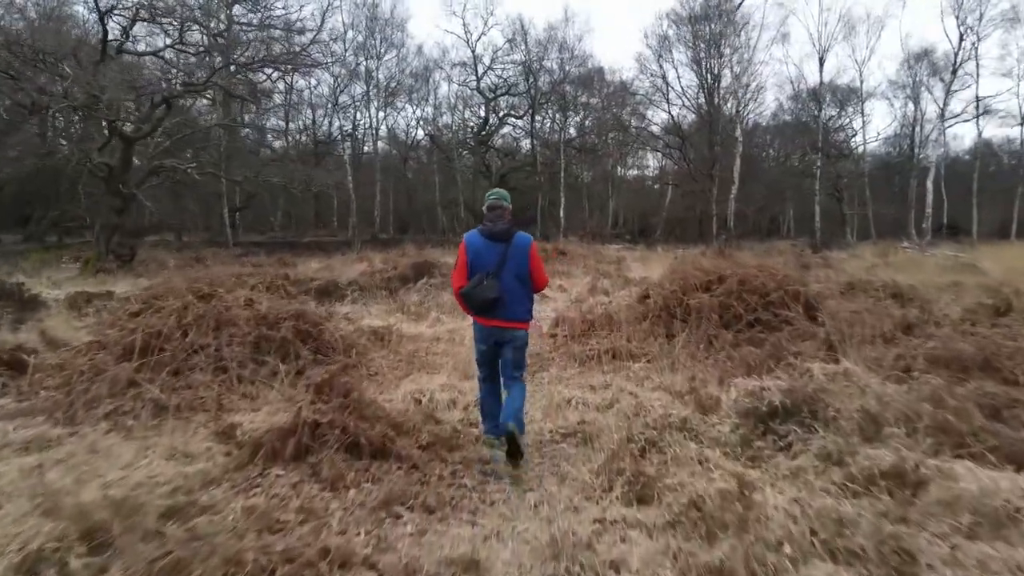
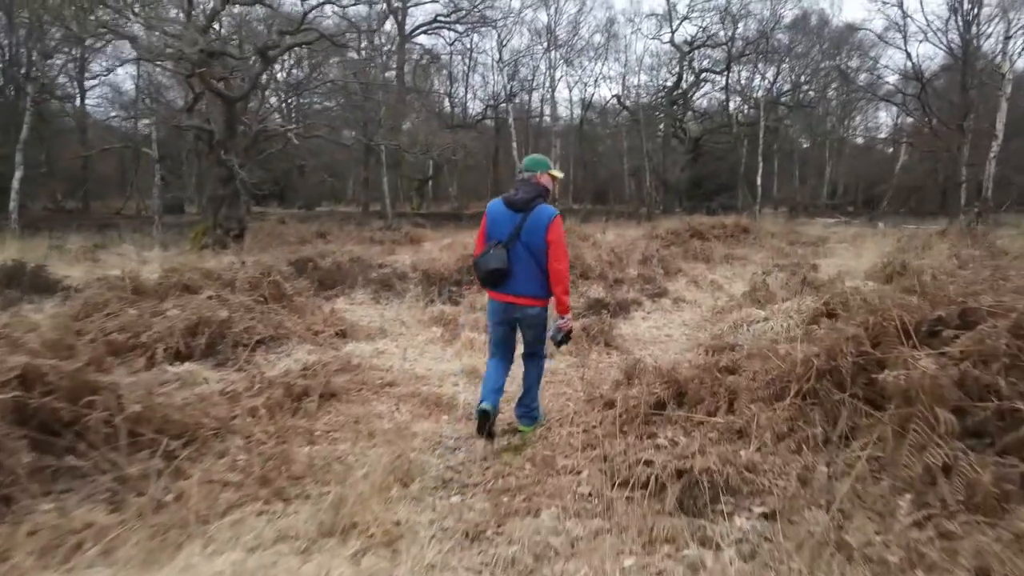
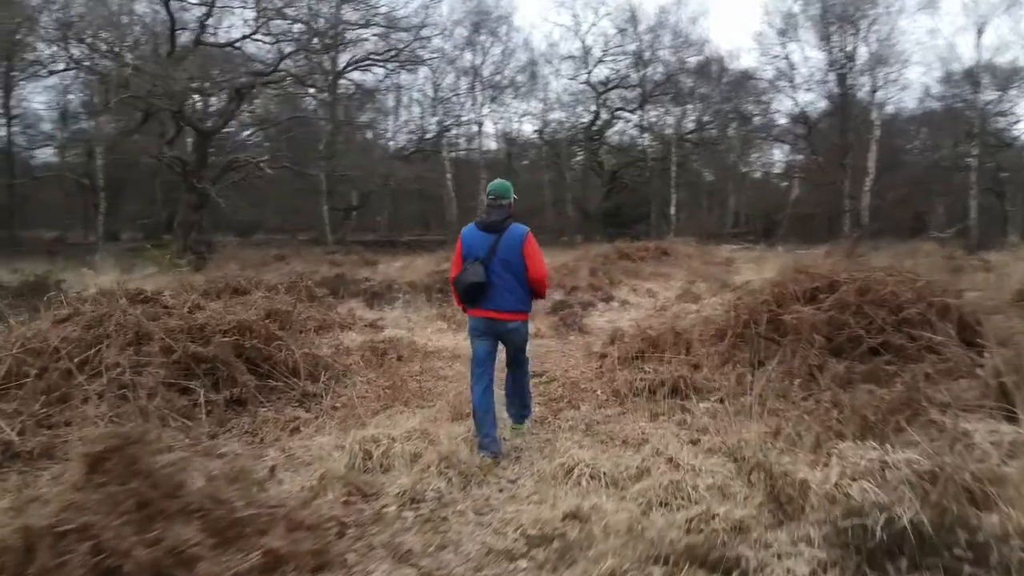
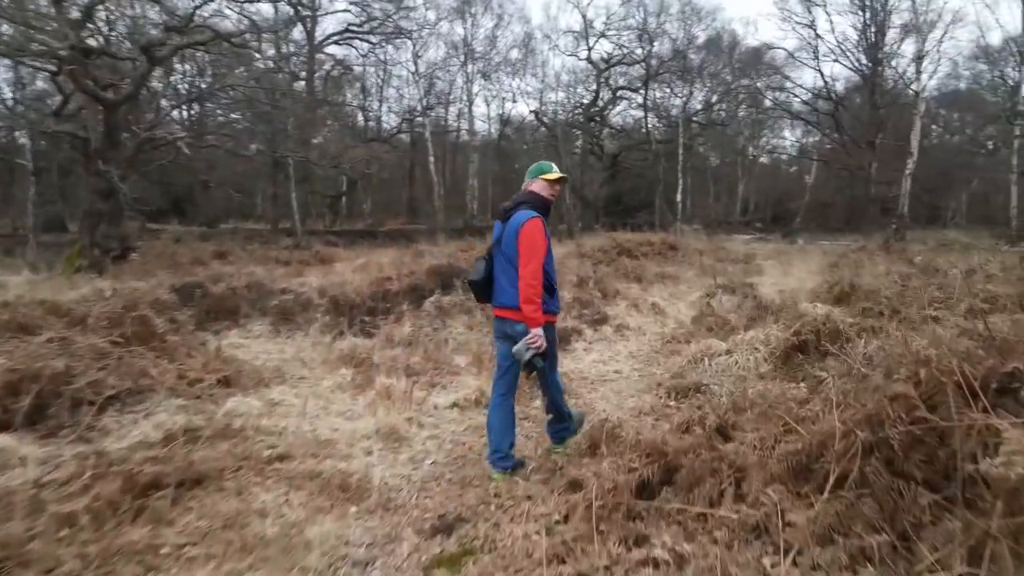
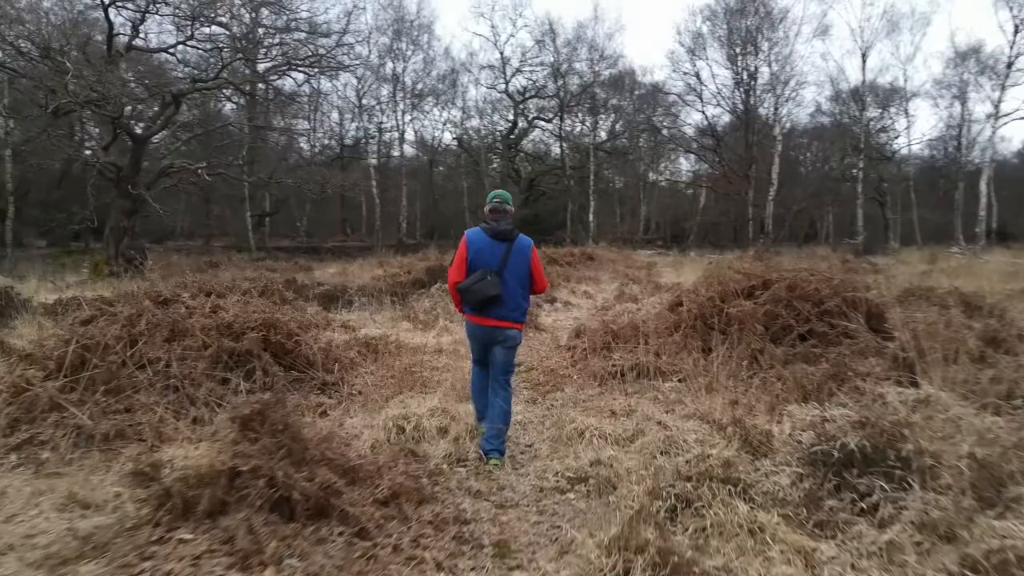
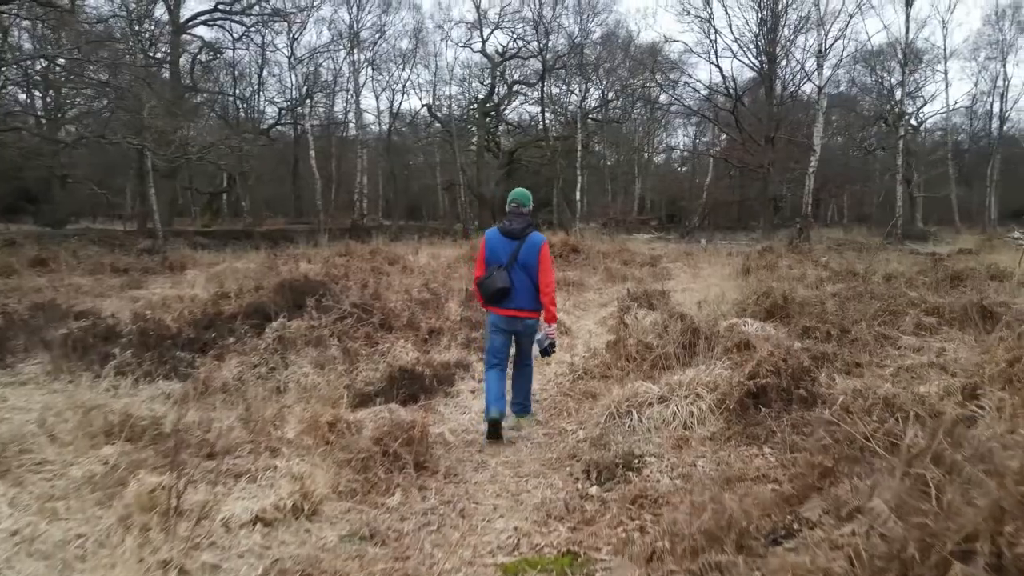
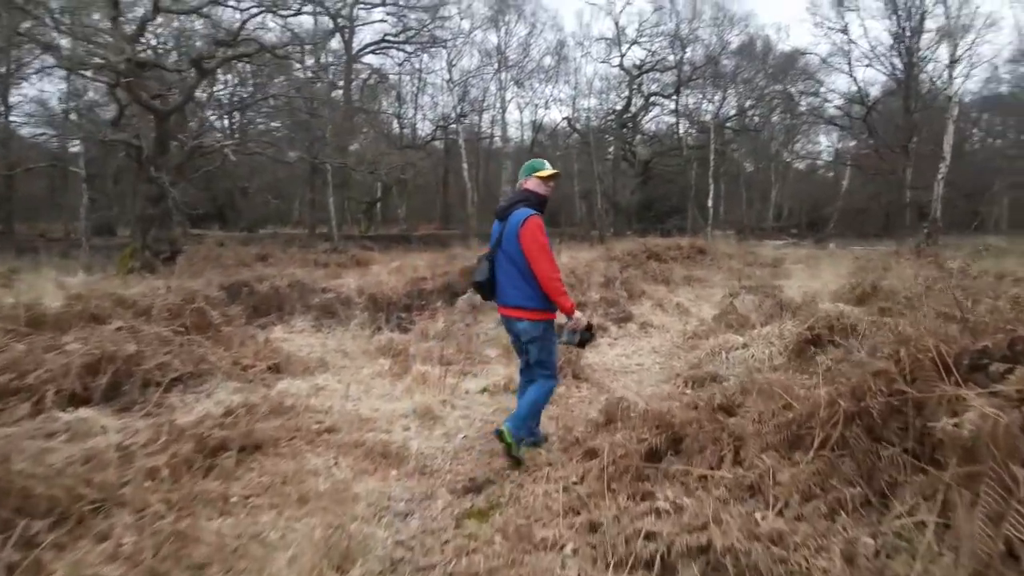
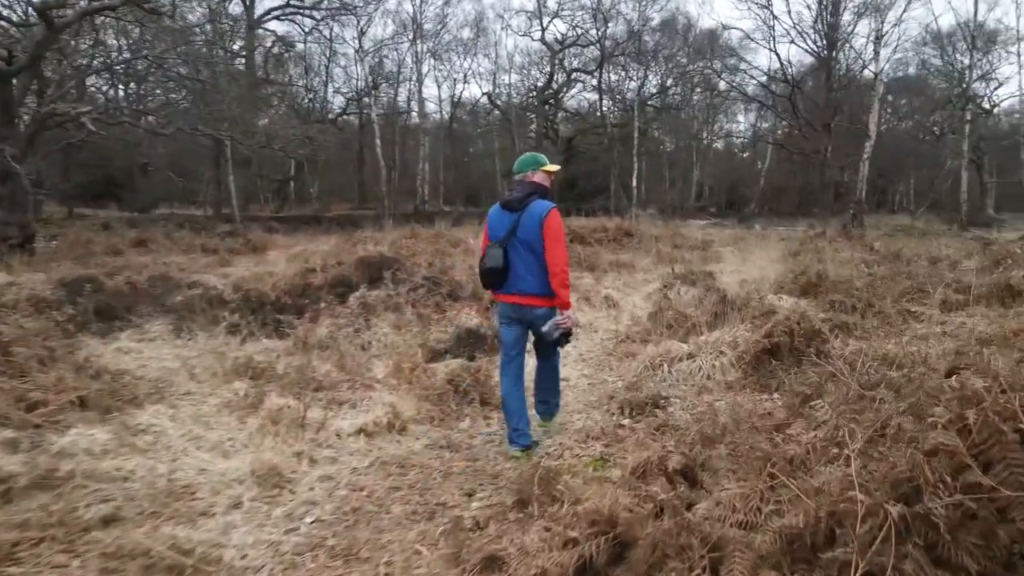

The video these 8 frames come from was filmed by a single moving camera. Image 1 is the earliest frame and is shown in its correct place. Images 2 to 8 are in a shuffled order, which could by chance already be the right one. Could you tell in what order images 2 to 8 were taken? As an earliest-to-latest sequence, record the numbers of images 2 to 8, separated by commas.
5, 3, 2, 7, 4, 8, 6
